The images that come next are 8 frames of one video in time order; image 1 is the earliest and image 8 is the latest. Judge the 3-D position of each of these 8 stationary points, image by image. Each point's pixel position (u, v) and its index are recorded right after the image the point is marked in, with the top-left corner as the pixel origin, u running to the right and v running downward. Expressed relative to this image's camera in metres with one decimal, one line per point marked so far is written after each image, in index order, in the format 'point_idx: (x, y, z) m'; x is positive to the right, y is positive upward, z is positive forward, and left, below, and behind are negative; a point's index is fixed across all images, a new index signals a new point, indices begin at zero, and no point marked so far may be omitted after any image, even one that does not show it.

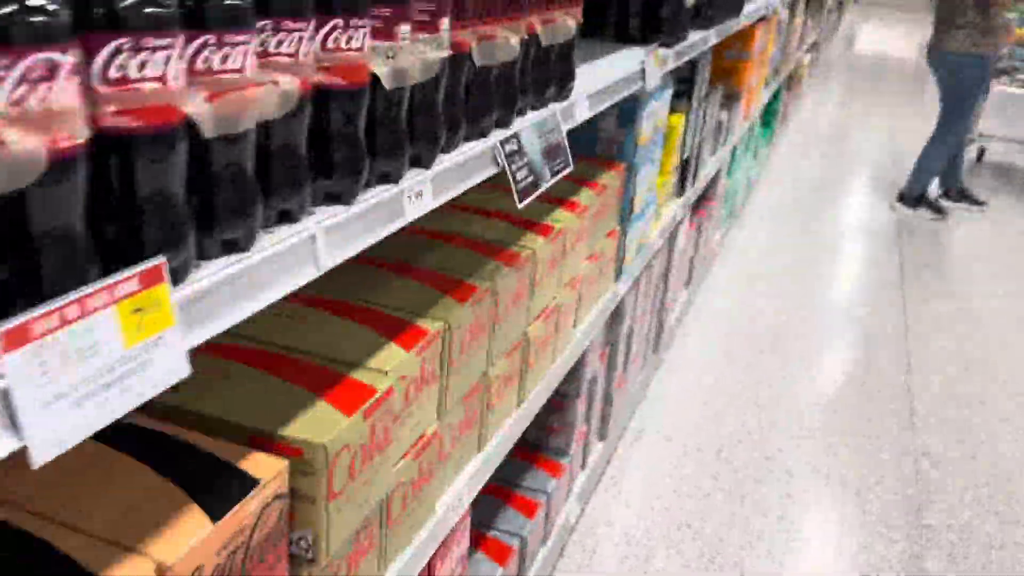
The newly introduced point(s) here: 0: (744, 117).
0: (+0.8, +0.6, +3.0) m
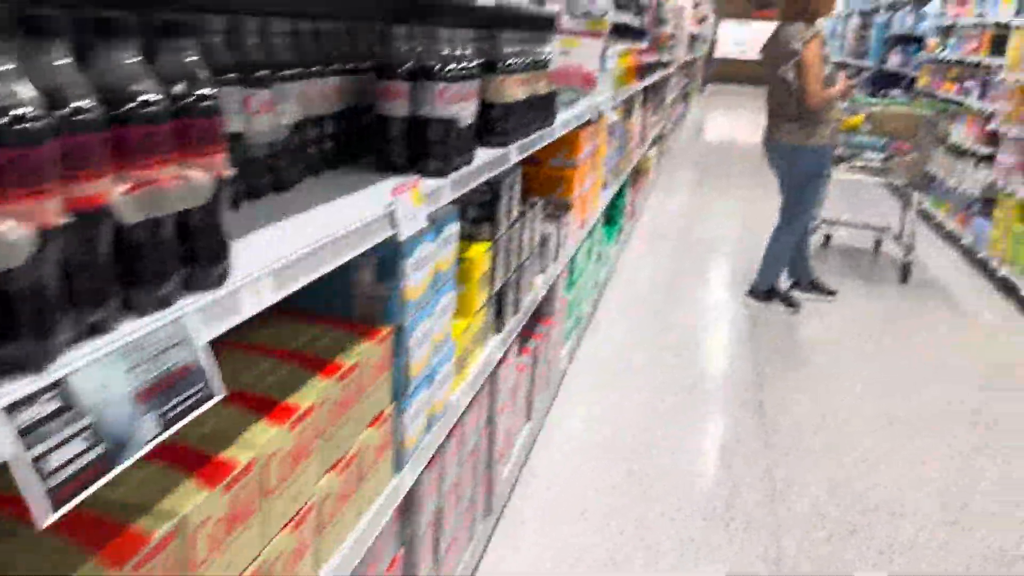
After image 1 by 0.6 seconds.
0: (+0.2, +0.2, +2.8) m
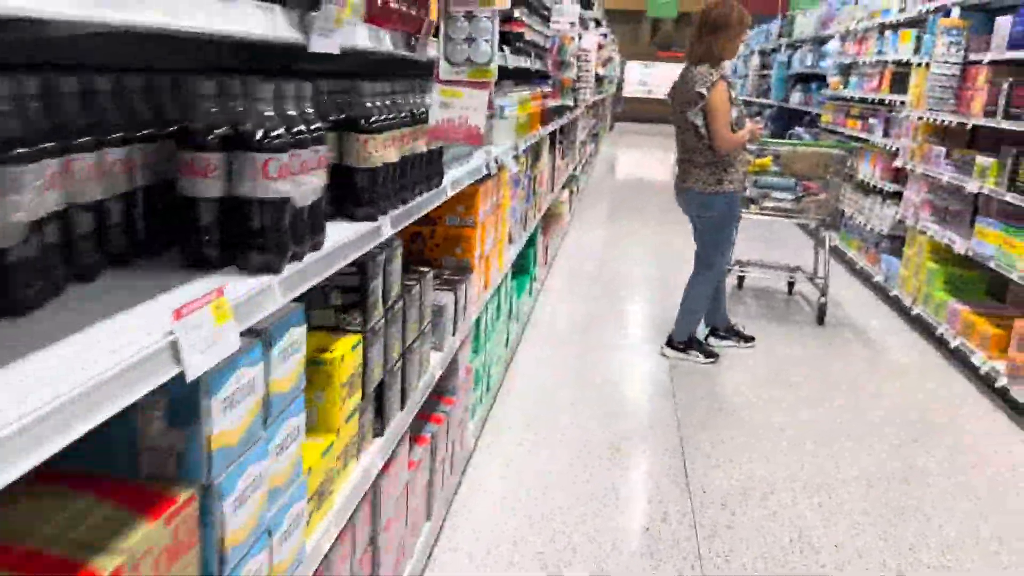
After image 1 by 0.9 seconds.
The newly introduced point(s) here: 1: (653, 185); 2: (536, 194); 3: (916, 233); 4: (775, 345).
0: (-0.1, 0.0, +2.6) m
1: (+1.8, +1.4, +11.1) m
2: (+0.1, +0.4, +4.1) m
3: (+2.2, +0.3, +4.7) m
4: (+1.3, -0.3, +4.2) m
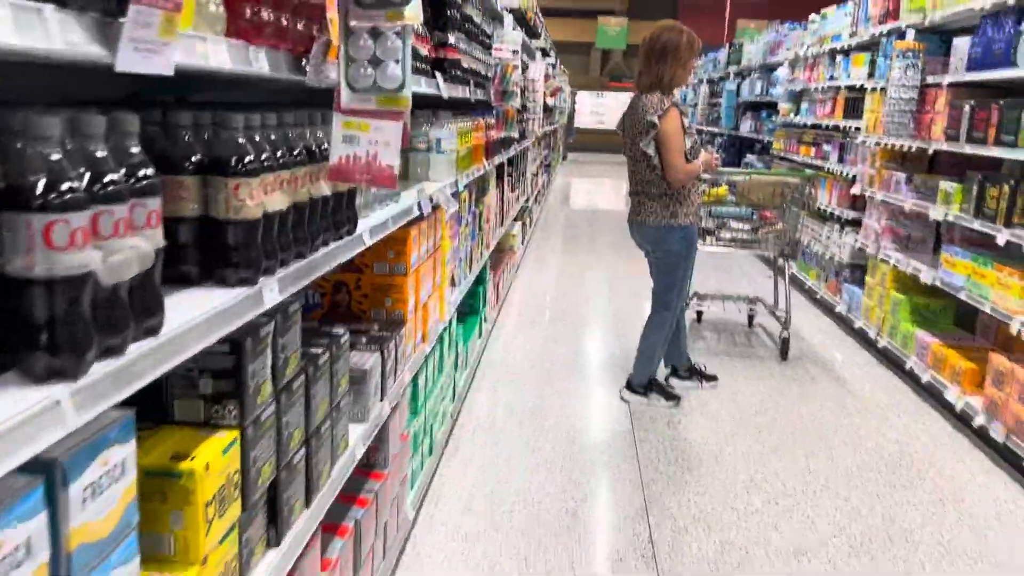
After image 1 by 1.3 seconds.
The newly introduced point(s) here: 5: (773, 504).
0: (-0.2, -0.1, +2.3) m
1: (+1.2, +1.0, +11.0) m
2: (-0.1, +0.3, +3.8) m
3: (+2.0, +0.1, +4.5) m
4: (+1.1, -0.4, +4.0) m
5: (+0.8, -0.7, +2.7) m
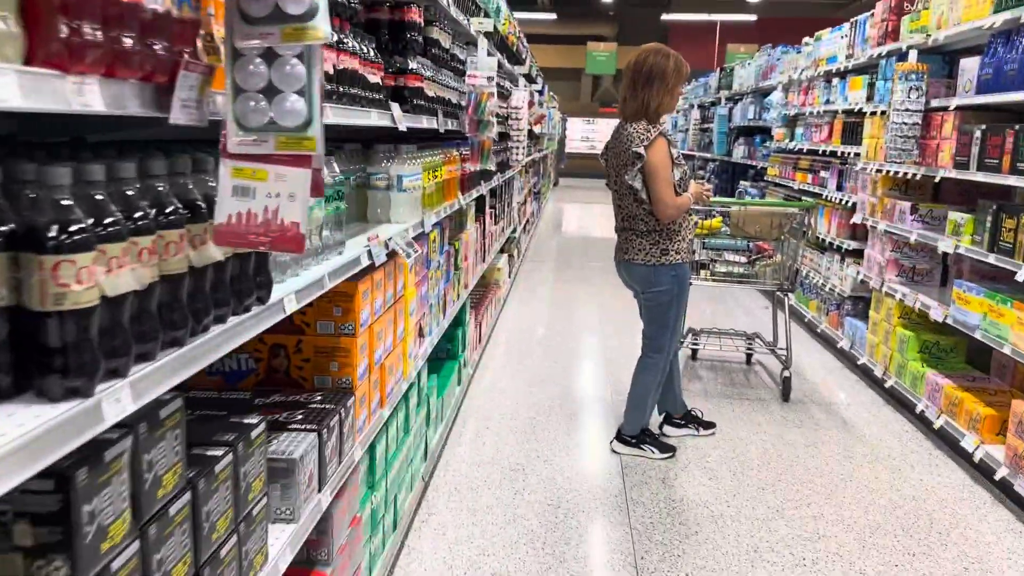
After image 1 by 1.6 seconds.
0: (-0.3, -0.3, +2.0) m
1: (+1.1, +0.6, +10.7) m
2: (-0.2, +0.1, +3.5) m
3: (+1.9, 0.0, +4.3) m
4: (+1.0, -0.6, +3.7) m
5: (+0.8, -0.8, +2.4) m
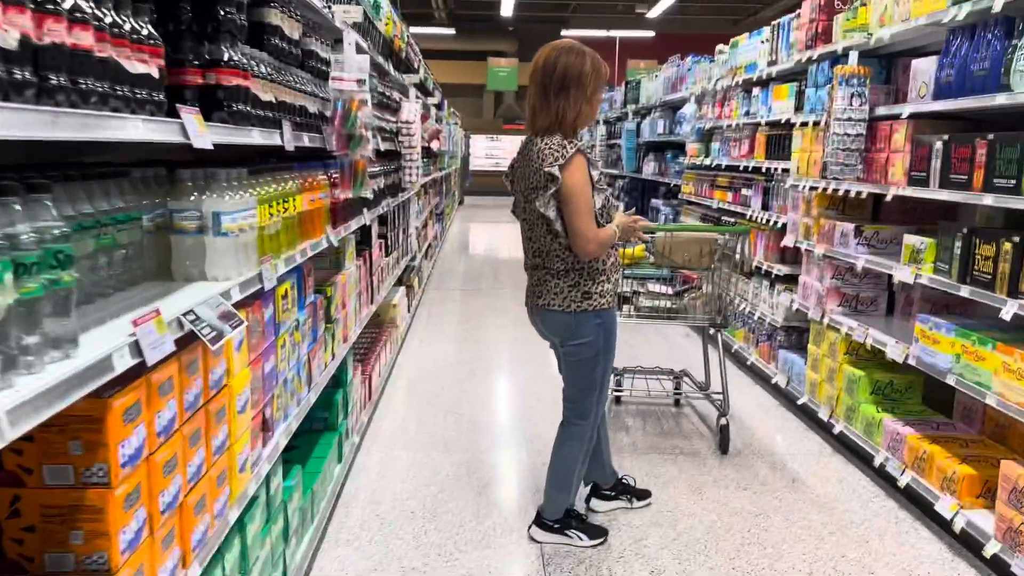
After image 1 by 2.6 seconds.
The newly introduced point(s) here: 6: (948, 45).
0: (-0.5, -0.4, +1.3) m
1: (-0.1, +0.3, +10.2) m
2: (-0.6, -0.1, +2.9) m
3: (+1.4, -0.2, +3.8) m
4: (+0.6, -0.8, +3.1) m
5: (+0.5, -1.0, +1.8) m
6: (+1.4, +0.8, +2.8) m
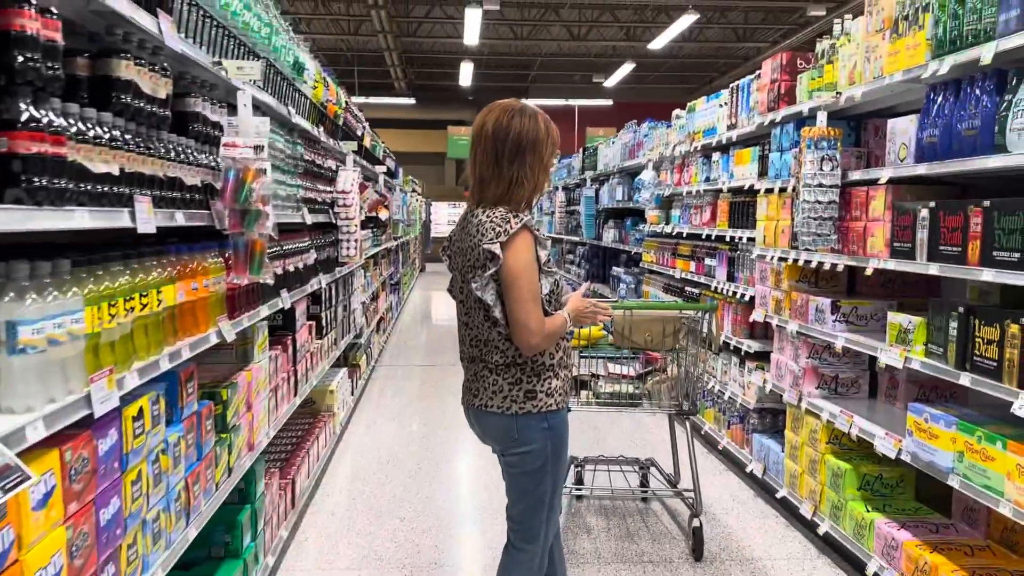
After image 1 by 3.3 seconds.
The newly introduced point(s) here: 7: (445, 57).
0: (-0.6, -0.6, +0.9) m
1: (-0.6, -0.6, +9.8) m
2: (-0.8, -0.4, +2.4) m
3: (+1.2, -0.5, +3.5) m
4: (+0.4, -1.1, +2.7) m
5: (+0.4, -1.2, +1.4) m
6: (+1.2, +0.5, +2.5) m
7: (-1.4, +5.0, +18.2) m
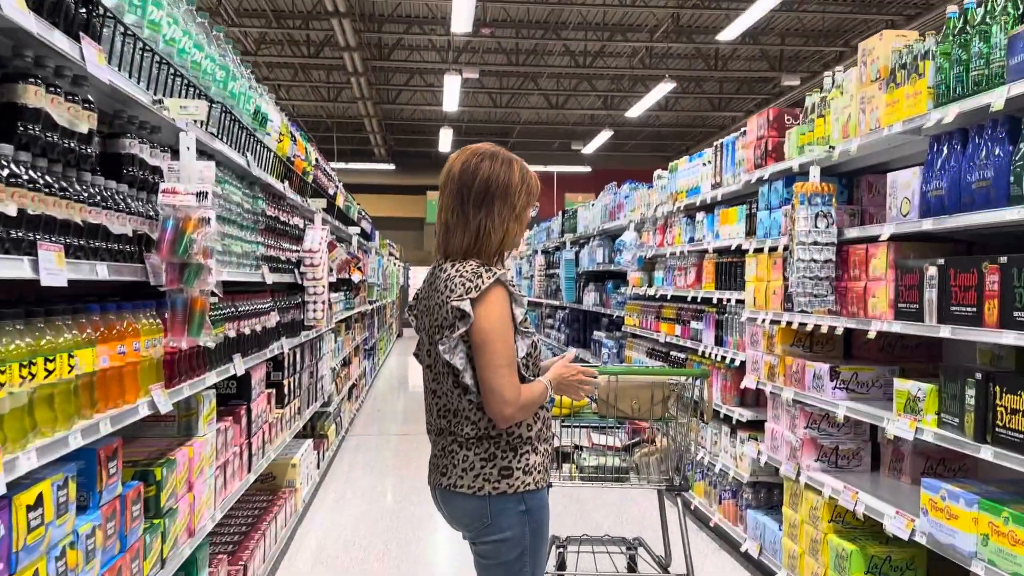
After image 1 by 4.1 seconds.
0: (-0.7, -0.6, +0.6) m
1: (-0.8, -1.3, +9.4) m
2: (-0.8, -0.6, +2.2) m
3: (+1.1, -0.8, +3.2) m
4: (+0.3, -1.2, +2.4) m
5: (+0.4, -1.2, +1.1) m
6: (+1.2, +0.4, +2.3) m
7: (-1.9, +3.6, +18.3) m
